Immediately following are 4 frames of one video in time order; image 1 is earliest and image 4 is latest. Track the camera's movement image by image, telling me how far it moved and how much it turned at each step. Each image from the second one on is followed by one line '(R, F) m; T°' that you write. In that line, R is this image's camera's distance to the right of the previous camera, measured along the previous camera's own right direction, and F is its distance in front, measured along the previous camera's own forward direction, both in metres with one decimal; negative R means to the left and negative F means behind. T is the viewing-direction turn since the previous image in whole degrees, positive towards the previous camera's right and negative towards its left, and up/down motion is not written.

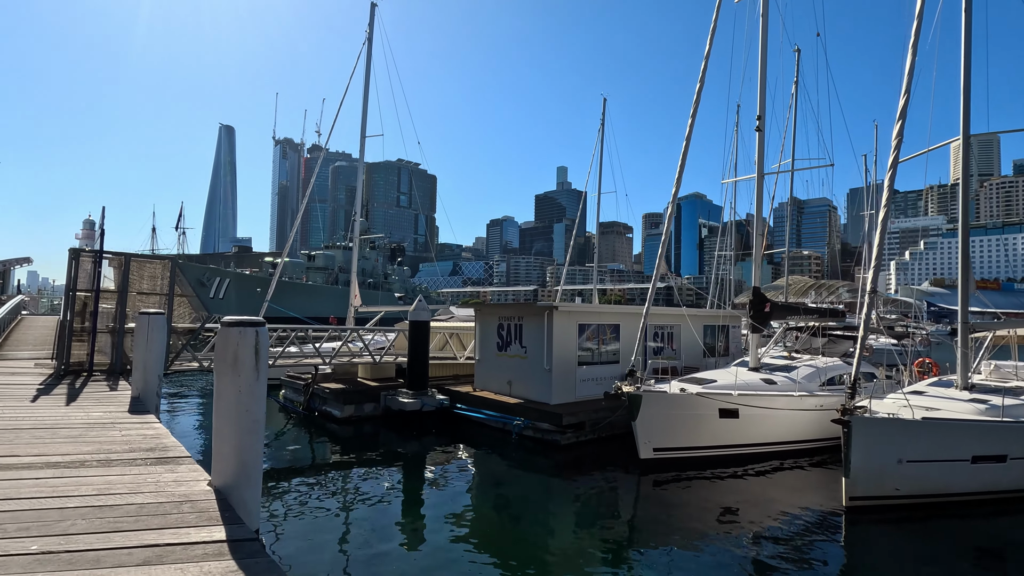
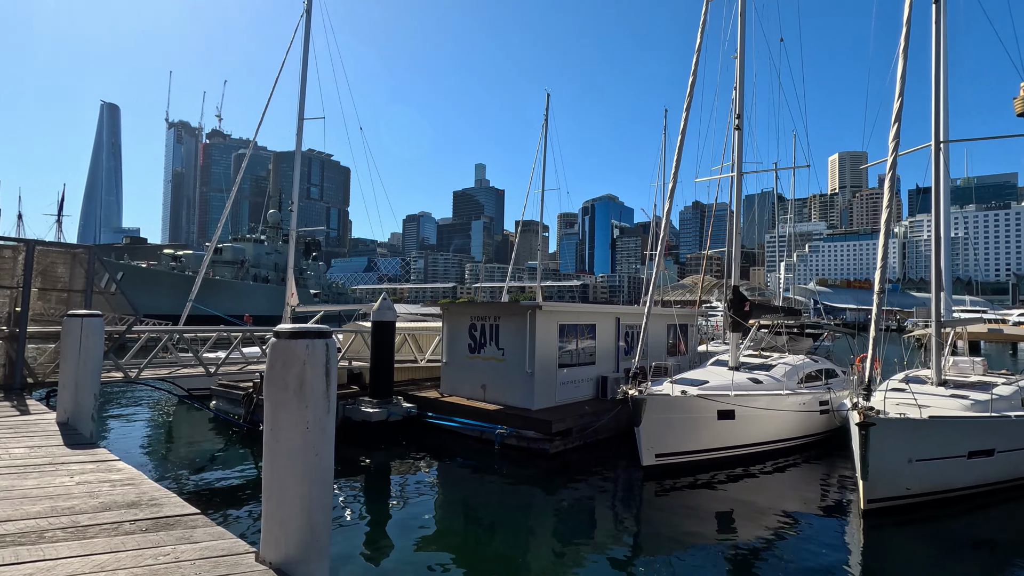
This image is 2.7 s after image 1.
(-1.4, +1.0) m; +9°
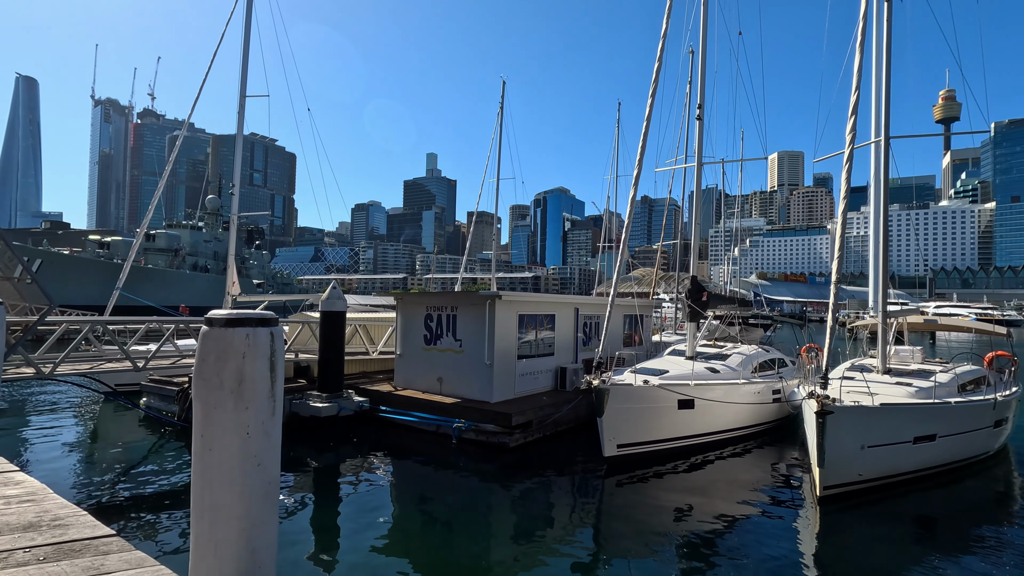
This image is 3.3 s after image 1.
(-0.1, +0.4) m; +5°
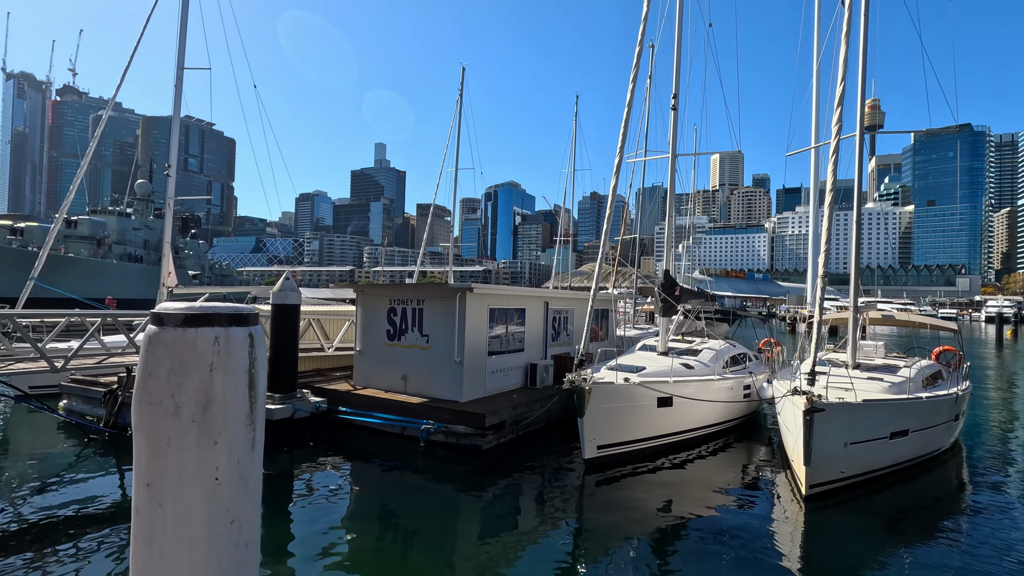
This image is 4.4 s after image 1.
(-0.4, +0.7) m; +5°
